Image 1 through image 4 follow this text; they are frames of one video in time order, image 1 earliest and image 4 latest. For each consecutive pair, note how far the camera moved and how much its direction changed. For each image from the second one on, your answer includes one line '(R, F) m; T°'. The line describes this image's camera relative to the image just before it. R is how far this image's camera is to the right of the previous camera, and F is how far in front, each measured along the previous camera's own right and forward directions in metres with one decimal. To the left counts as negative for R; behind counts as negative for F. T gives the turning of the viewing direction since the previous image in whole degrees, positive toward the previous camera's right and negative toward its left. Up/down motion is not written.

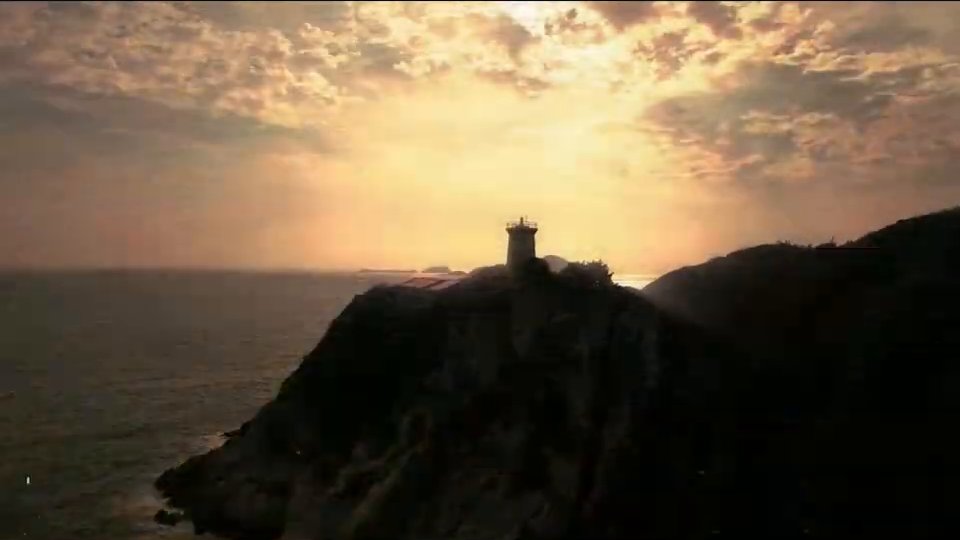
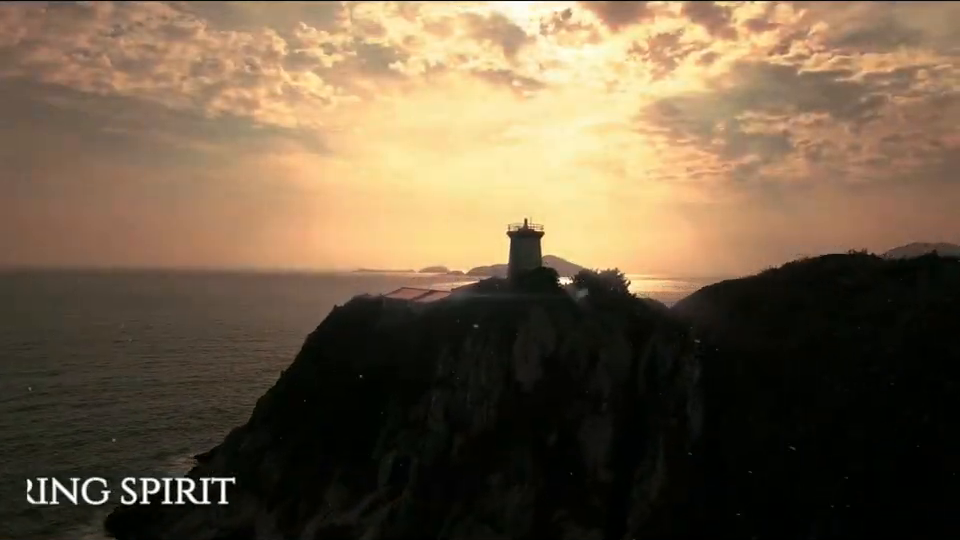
(-1.3, +1.2) m; 0°
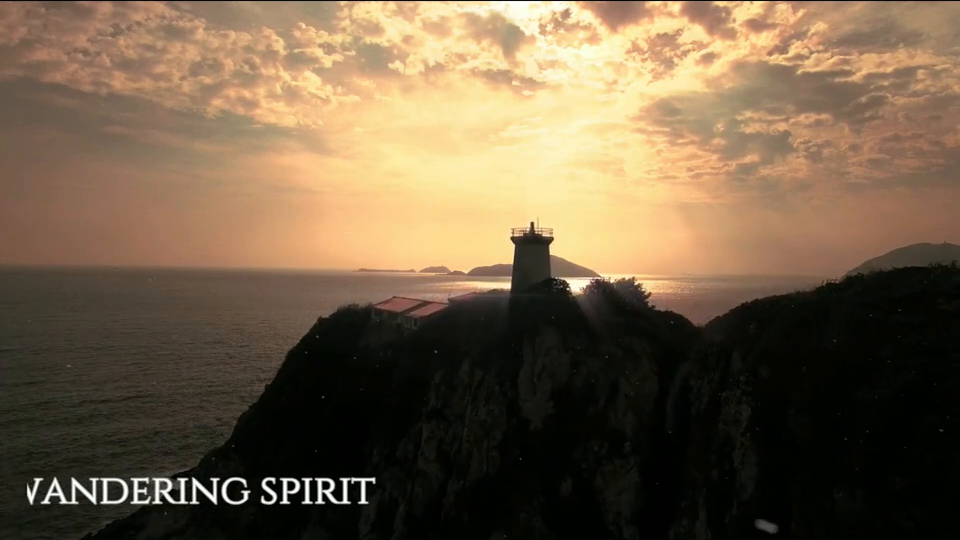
(-1.2, +0.6) m; 0°
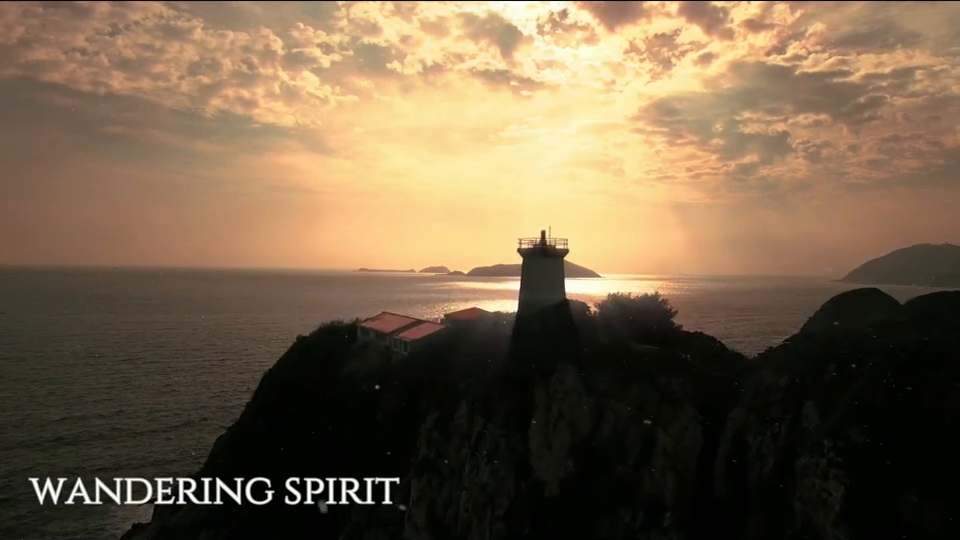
(-2.2, -0.8) m; 0°
